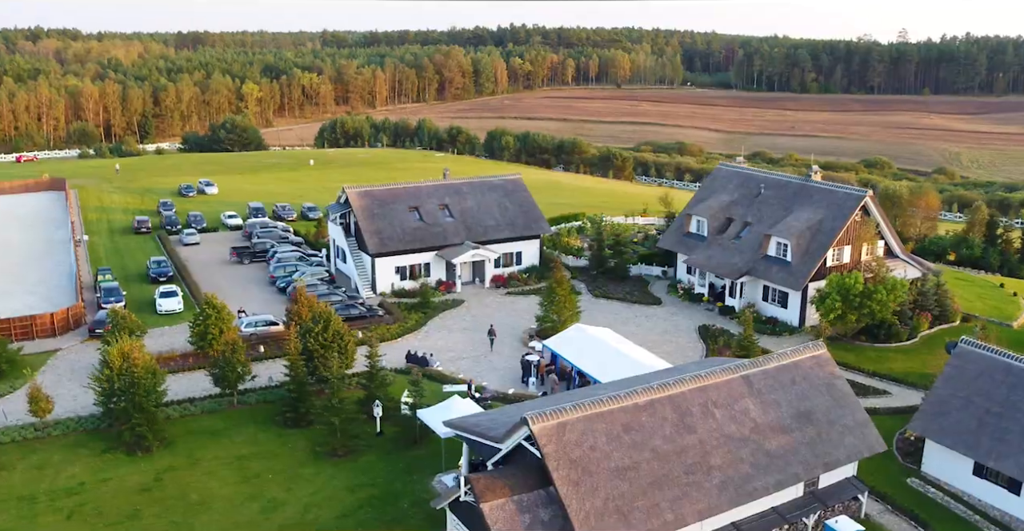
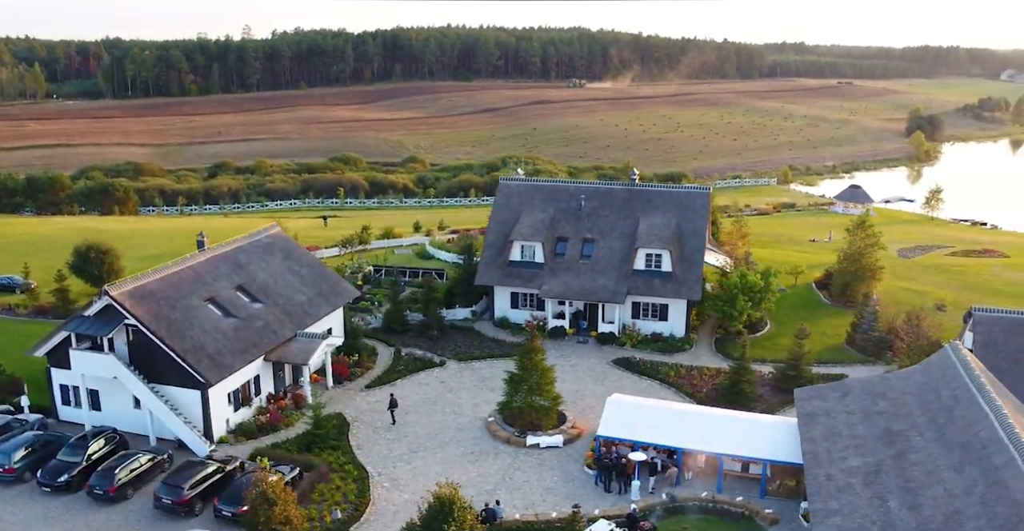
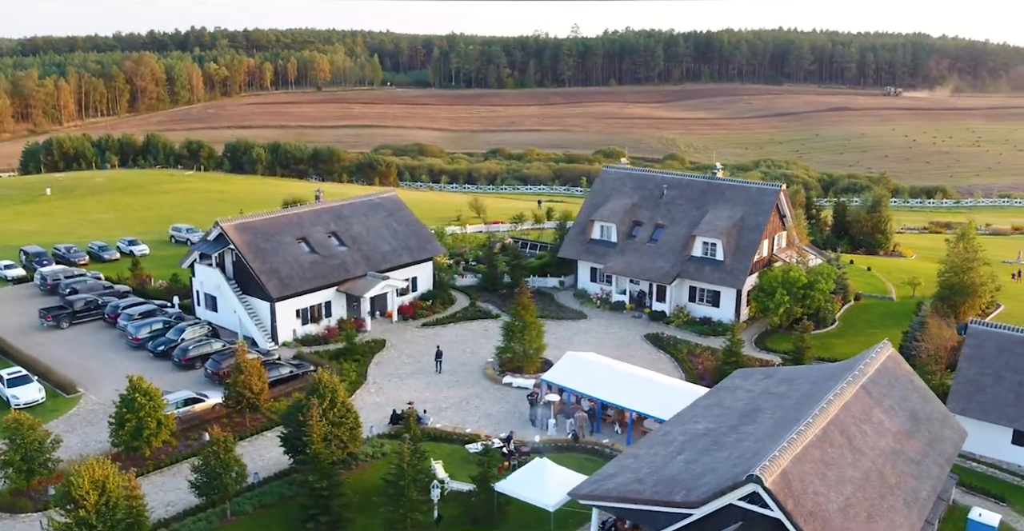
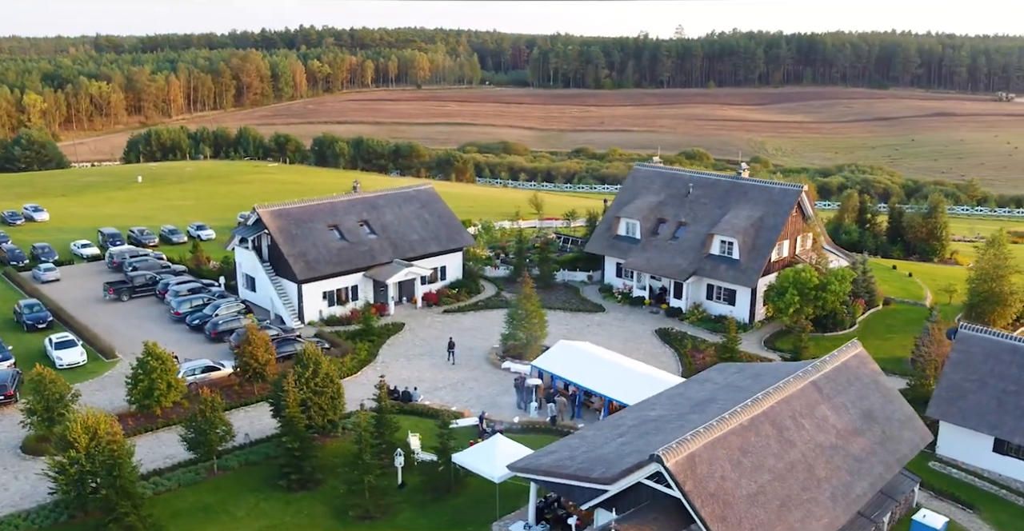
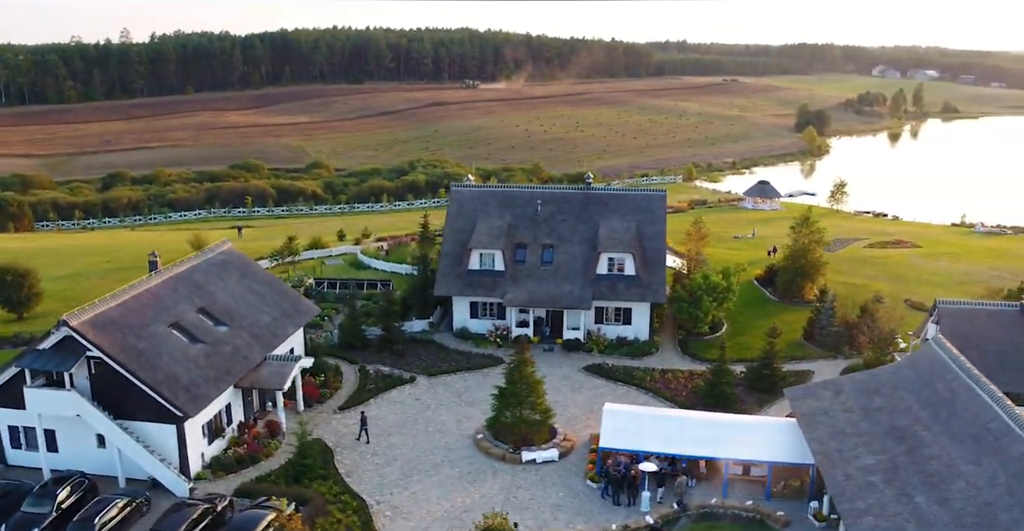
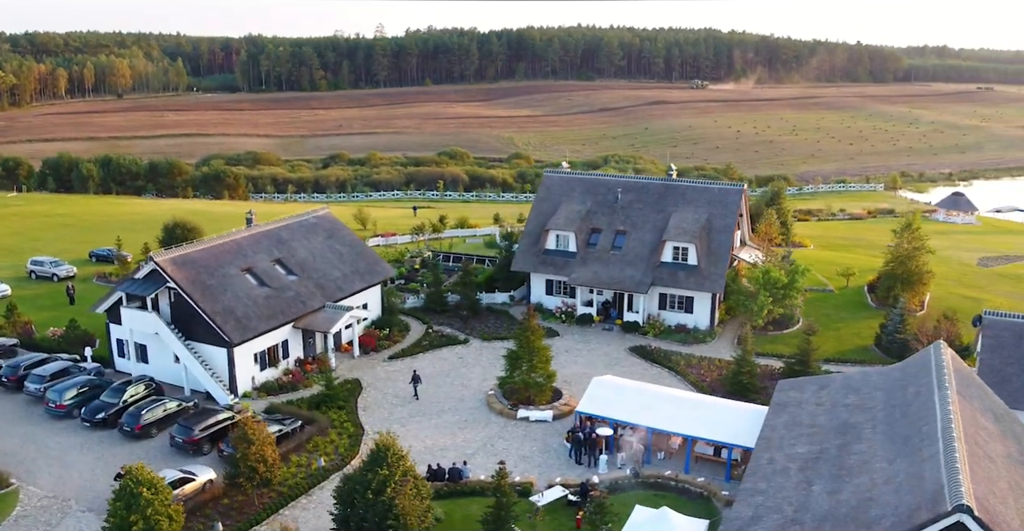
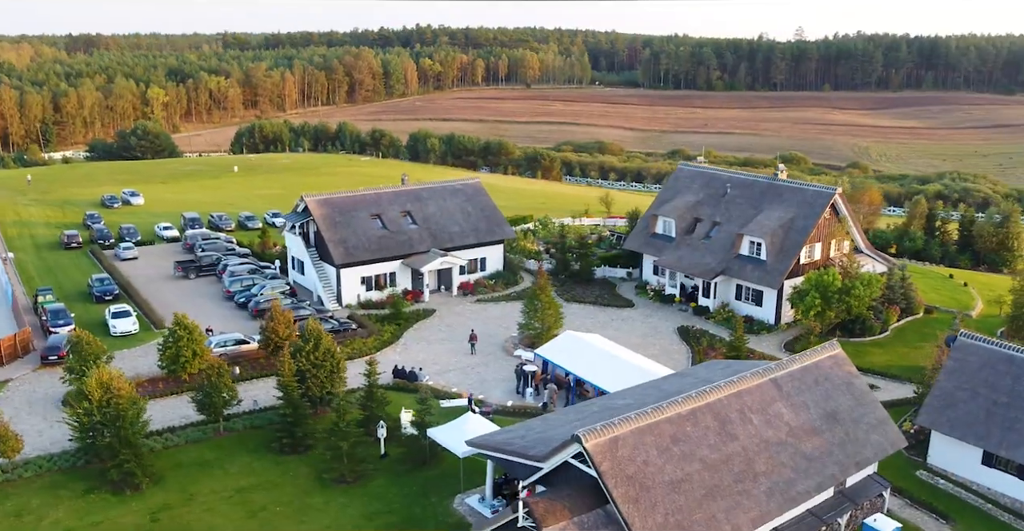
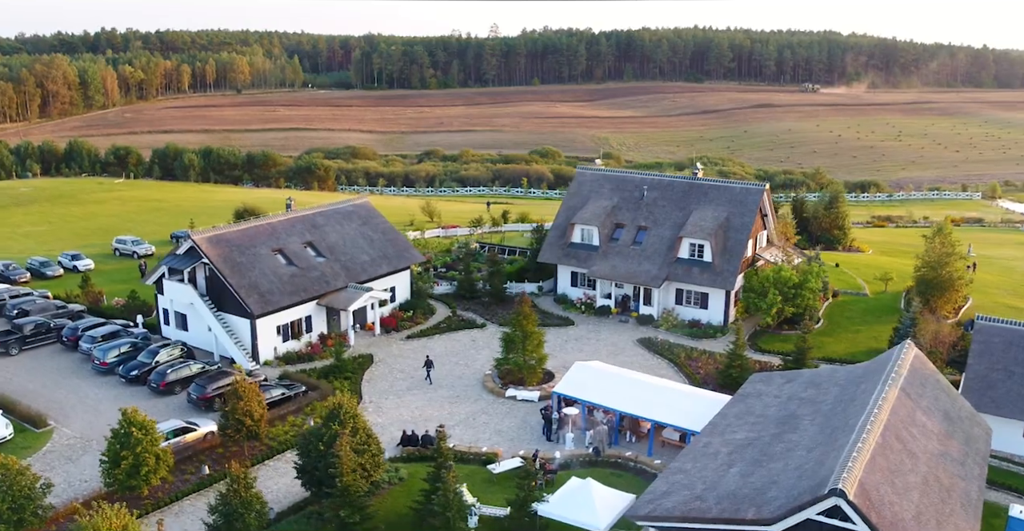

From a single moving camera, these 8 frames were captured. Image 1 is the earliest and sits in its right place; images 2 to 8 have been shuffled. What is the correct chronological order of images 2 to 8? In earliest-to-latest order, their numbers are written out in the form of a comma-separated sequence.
7, 4, 3, 8, 6, 2, 5
